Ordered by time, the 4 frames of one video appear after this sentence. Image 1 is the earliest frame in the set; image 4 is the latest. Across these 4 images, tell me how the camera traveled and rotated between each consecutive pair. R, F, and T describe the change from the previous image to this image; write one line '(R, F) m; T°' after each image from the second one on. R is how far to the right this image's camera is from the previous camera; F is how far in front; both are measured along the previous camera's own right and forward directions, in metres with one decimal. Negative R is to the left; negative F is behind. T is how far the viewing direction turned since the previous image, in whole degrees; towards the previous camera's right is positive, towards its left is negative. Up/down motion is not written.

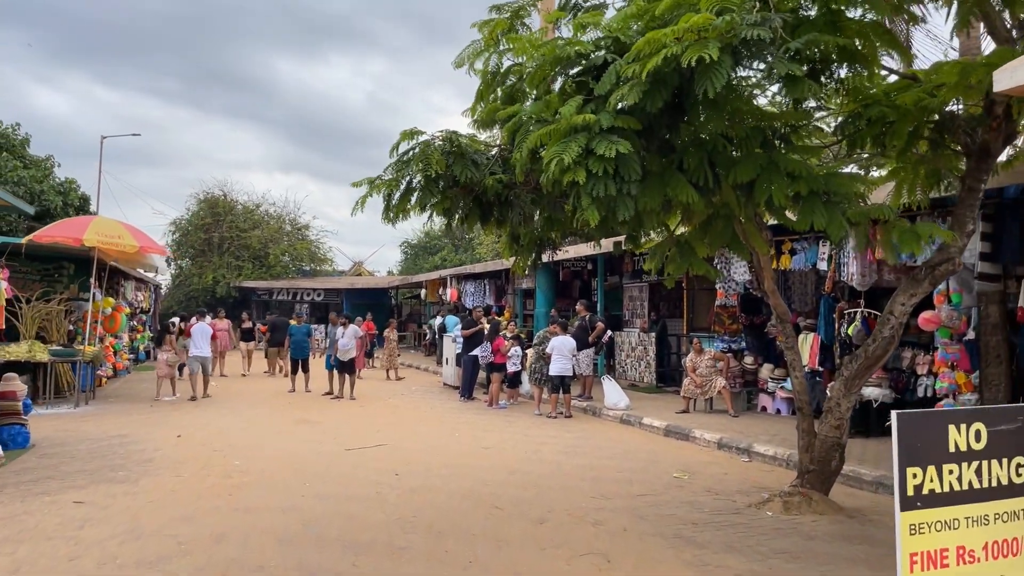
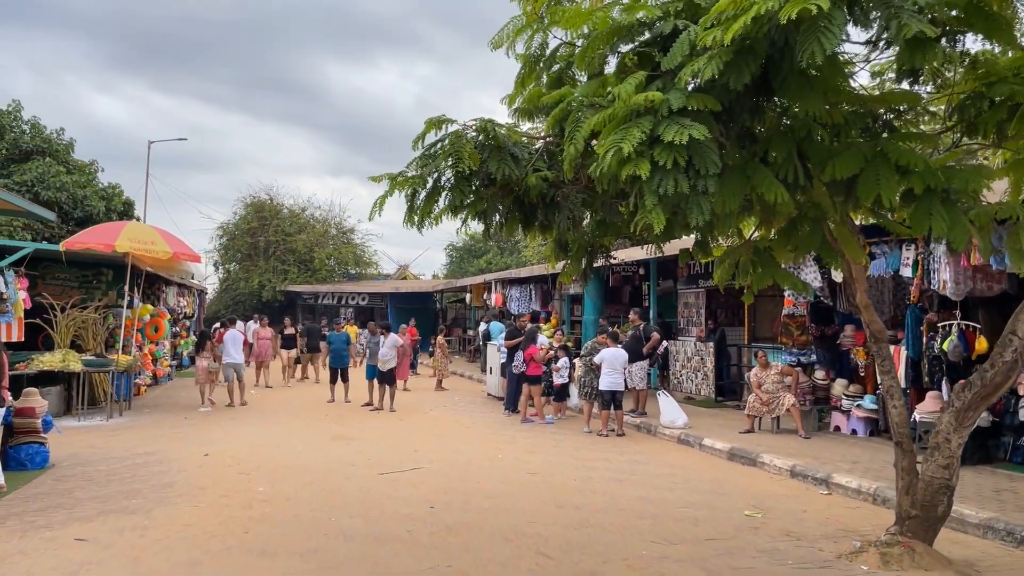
(0.0, +0.8) m; -3°
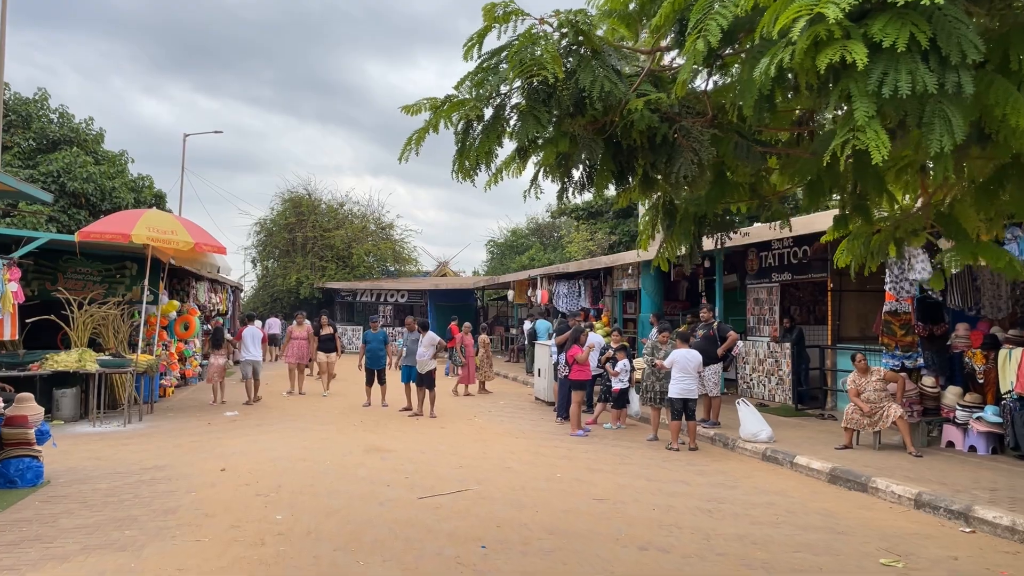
(-0.2, +1.3) m; -3°
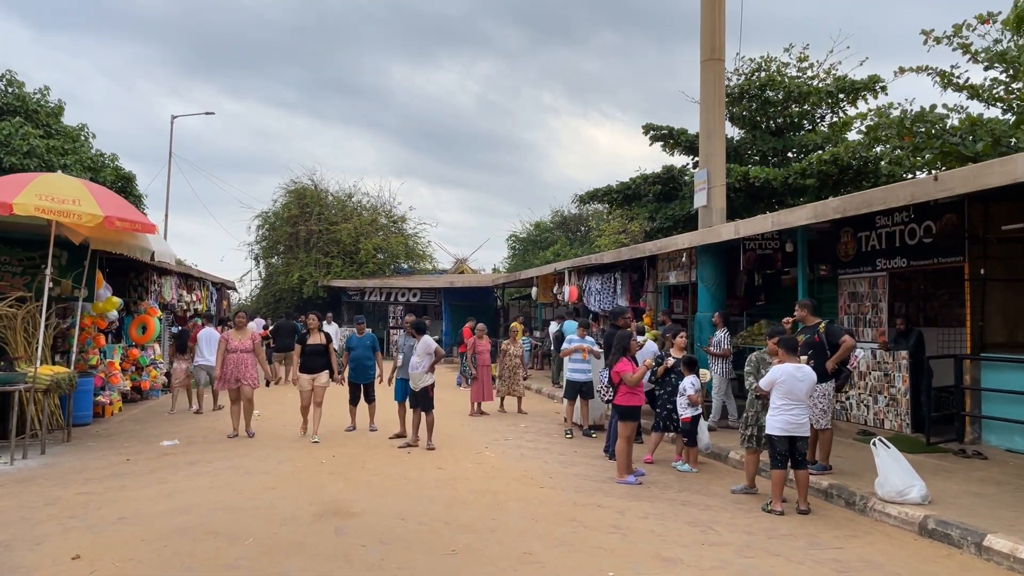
(0.0, +3.0) m; -2°
